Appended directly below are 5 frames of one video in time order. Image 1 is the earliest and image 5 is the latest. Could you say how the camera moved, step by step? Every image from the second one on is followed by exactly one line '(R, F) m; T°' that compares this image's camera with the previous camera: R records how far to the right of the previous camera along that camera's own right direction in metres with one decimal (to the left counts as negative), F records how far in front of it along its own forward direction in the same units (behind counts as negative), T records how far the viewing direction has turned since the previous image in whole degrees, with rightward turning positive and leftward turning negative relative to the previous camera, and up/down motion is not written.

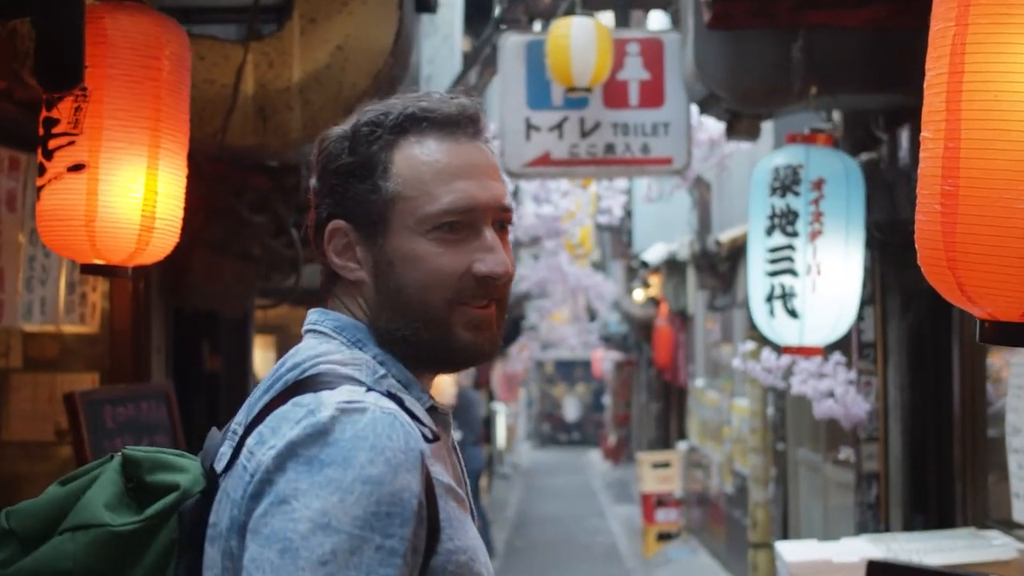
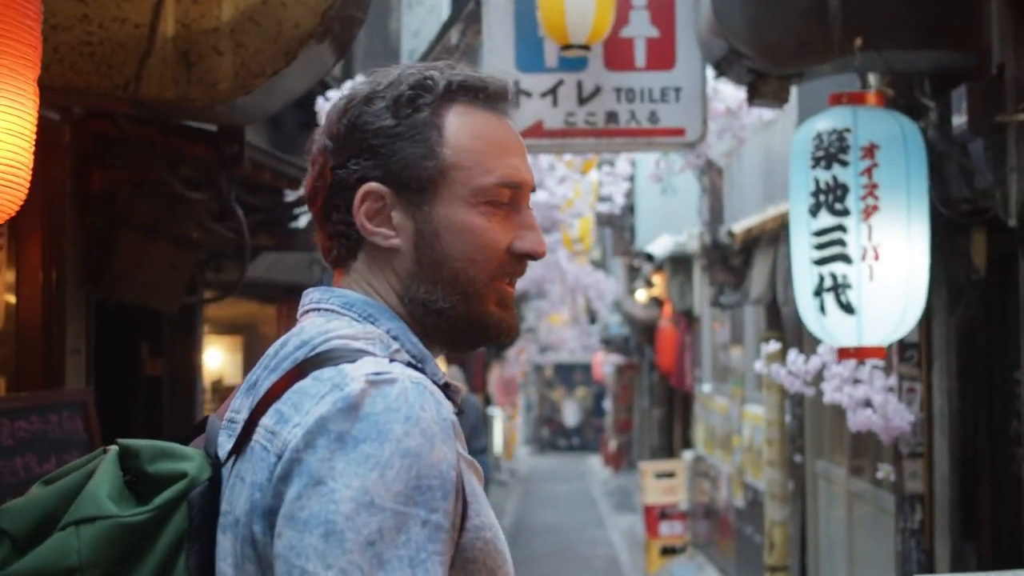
(+0.1, +1.1) m; 0°
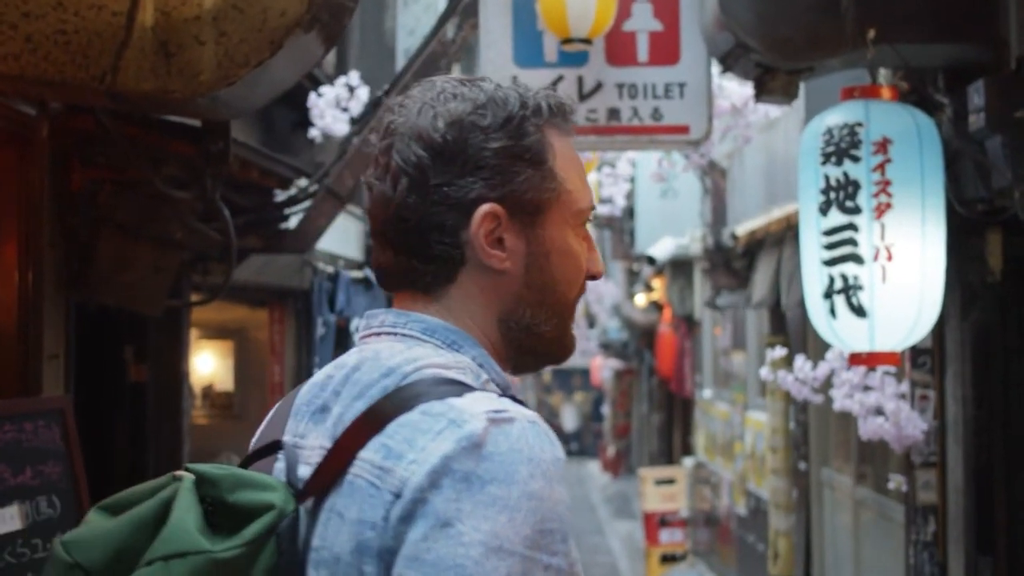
(0.0, +0.3) m; 0°
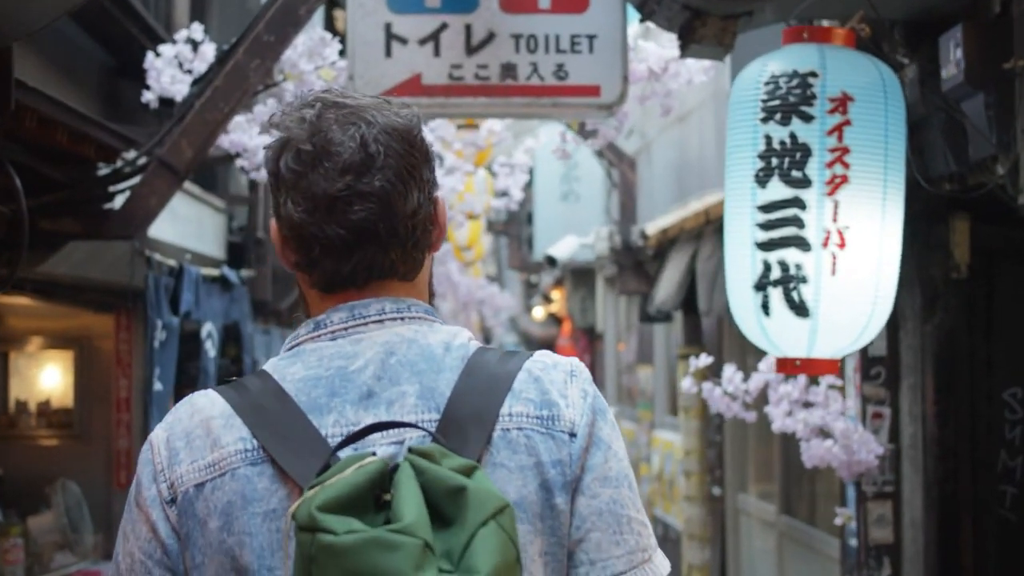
(+0.1, +1.3) m; +6°
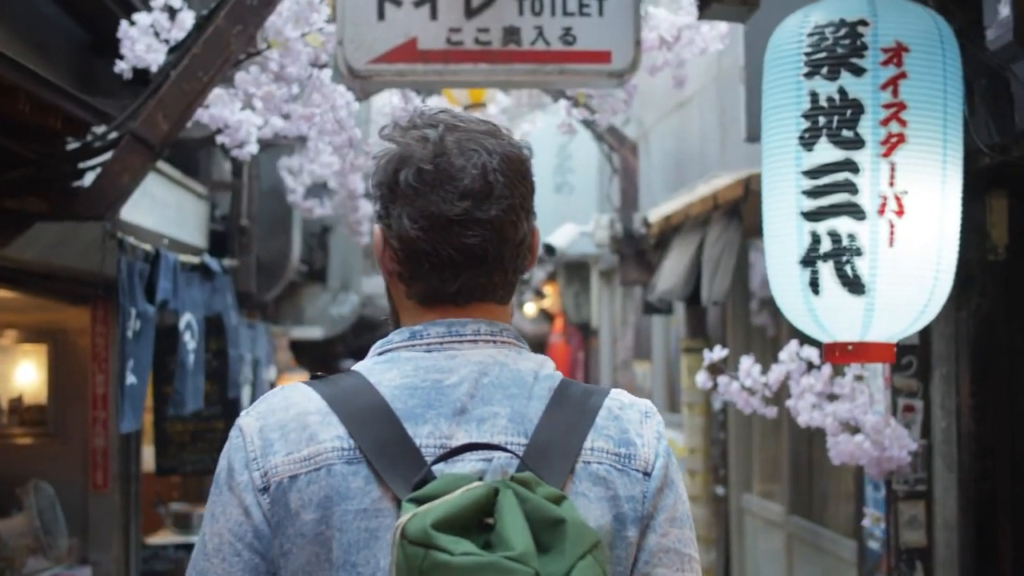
(-0.1, +0.4) m; +1°
